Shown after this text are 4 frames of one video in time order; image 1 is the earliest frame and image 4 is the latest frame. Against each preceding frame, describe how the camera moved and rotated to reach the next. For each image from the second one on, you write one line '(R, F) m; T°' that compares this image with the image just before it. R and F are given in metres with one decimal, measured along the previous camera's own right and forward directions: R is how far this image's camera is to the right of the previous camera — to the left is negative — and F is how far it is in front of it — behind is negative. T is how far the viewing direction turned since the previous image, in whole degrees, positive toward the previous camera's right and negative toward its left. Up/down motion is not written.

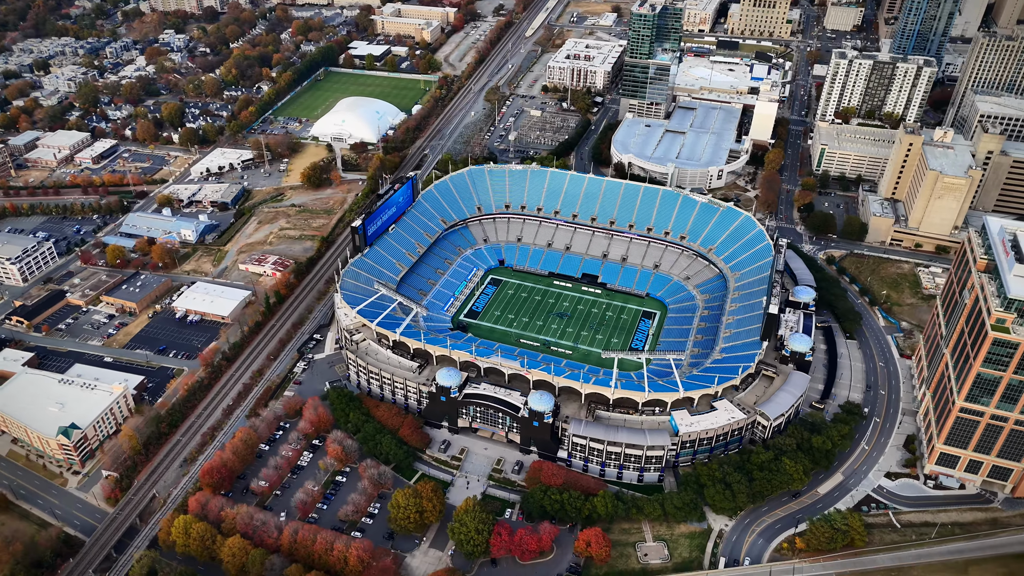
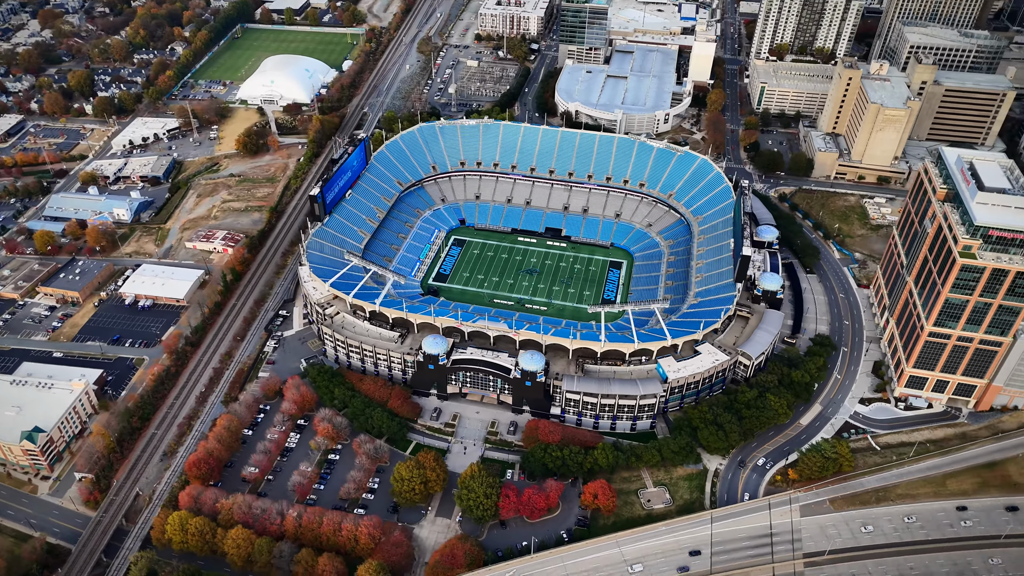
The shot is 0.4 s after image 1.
(-7.0, +1.7) m; +6°
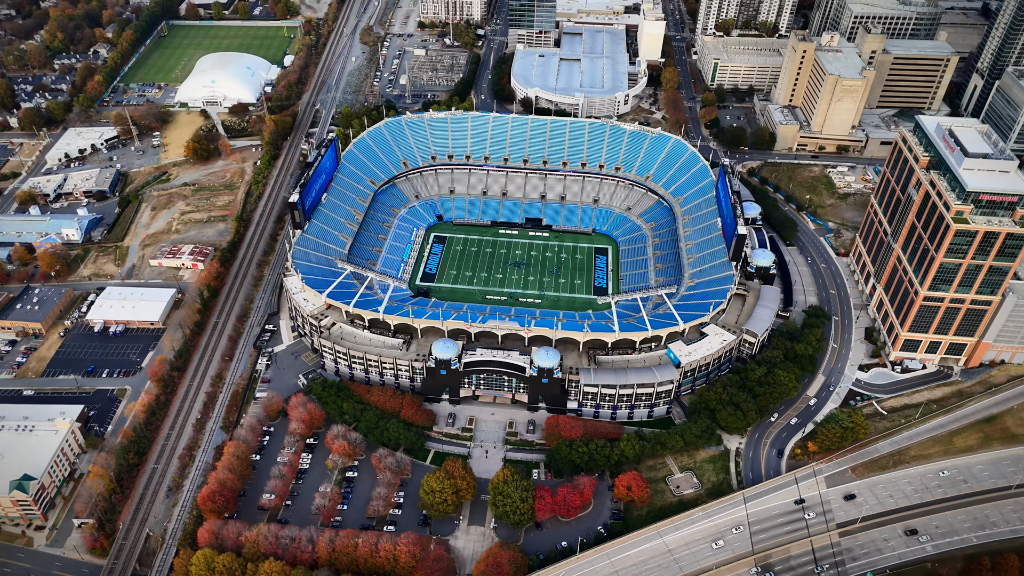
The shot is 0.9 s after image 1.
(-9.1, +2.2) m; +6°
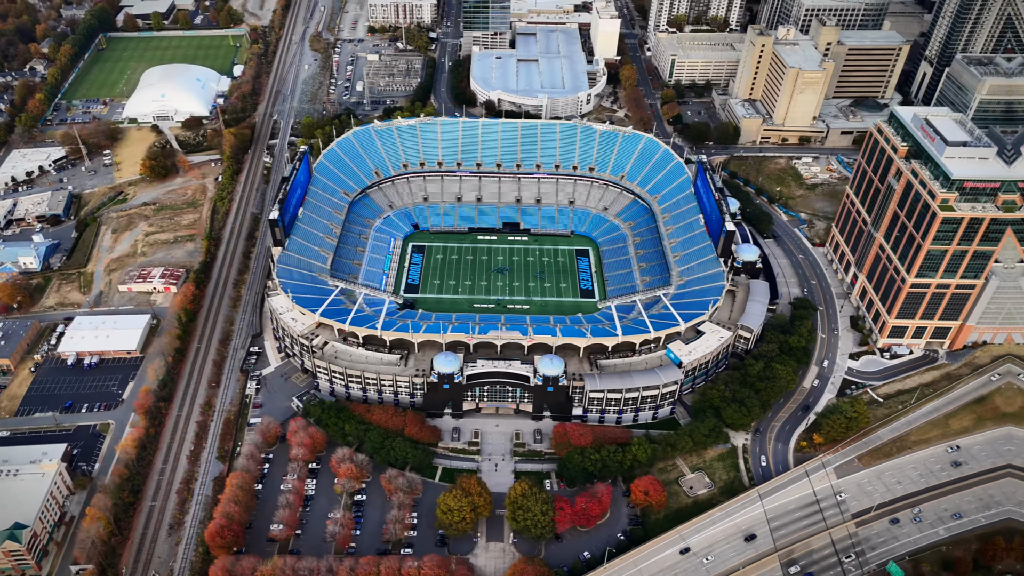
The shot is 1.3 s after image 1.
(-6.5, +1.5) m; +5°
